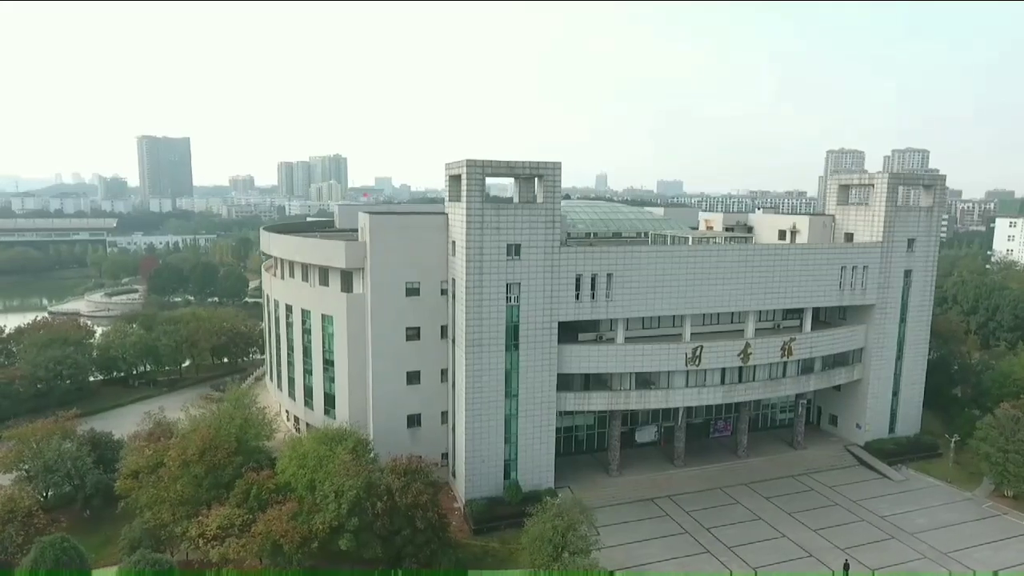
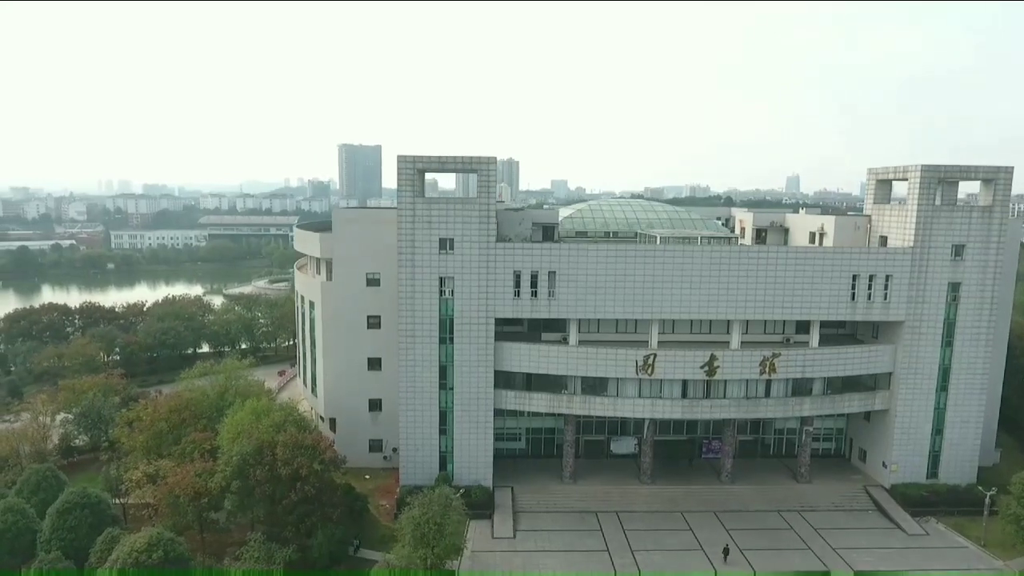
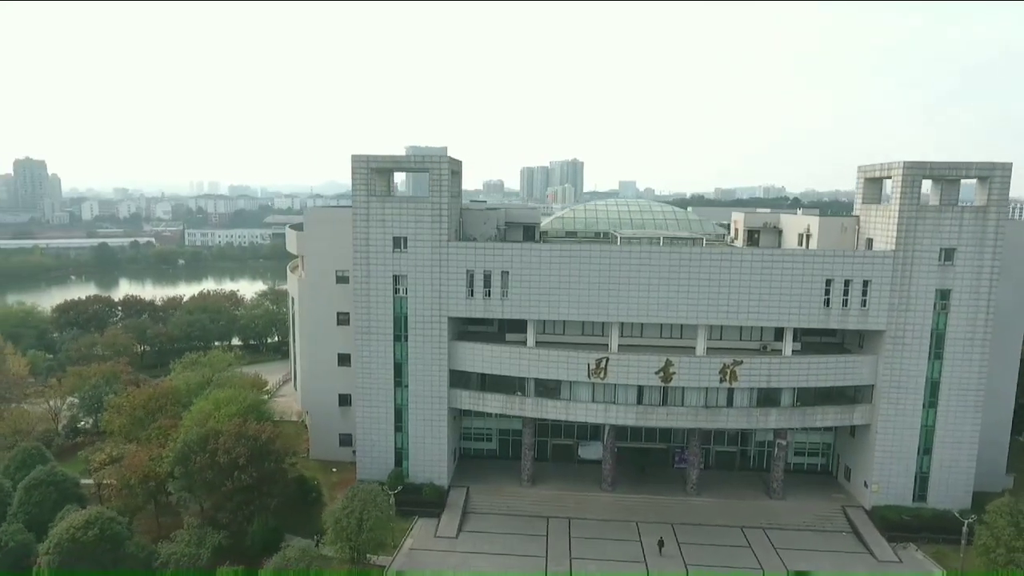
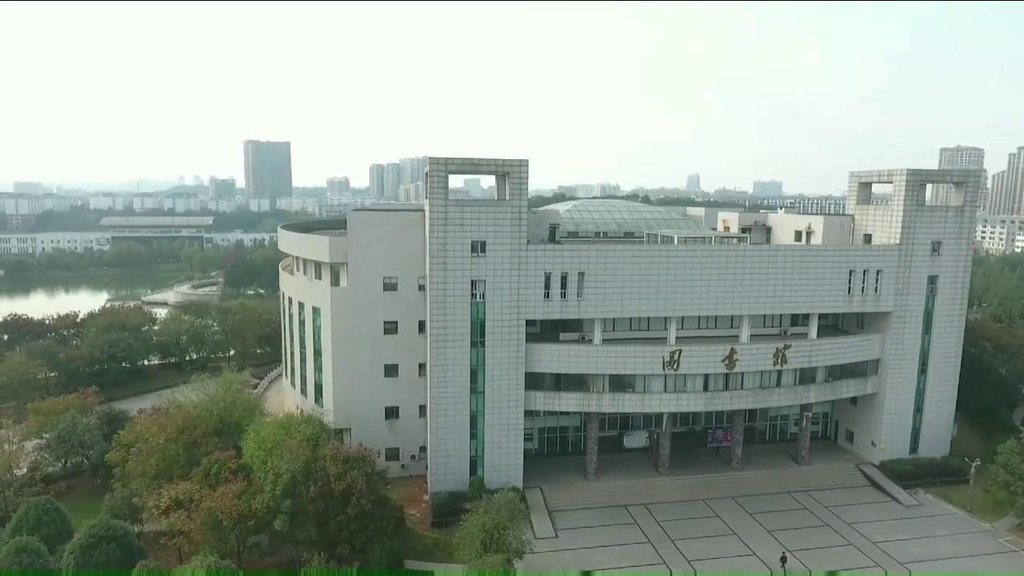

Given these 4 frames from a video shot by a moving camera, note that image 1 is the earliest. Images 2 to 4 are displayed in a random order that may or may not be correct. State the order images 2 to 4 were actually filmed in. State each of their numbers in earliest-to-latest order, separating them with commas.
4, 2, 3
